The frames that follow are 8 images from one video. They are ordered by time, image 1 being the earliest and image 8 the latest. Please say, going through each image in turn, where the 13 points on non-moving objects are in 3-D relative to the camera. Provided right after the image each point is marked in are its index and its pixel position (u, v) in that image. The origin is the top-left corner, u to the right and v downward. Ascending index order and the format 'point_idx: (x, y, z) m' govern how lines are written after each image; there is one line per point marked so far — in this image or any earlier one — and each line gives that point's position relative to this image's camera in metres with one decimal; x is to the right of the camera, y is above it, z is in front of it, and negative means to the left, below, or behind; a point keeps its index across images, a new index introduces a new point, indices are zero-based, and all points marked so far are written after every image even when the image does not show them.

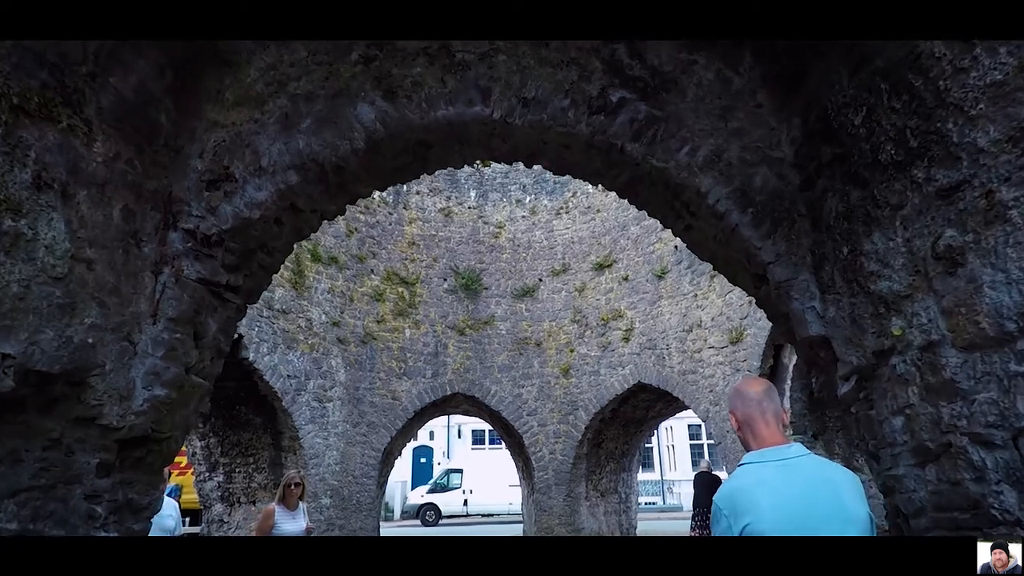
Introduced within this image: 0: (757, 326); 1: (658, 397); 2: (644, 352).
0: (+2.9, -0.5, +6.8) m
1: (+2.3, -1.7, +9.0) m
2: (+2.0, -1.0, +8.6) m
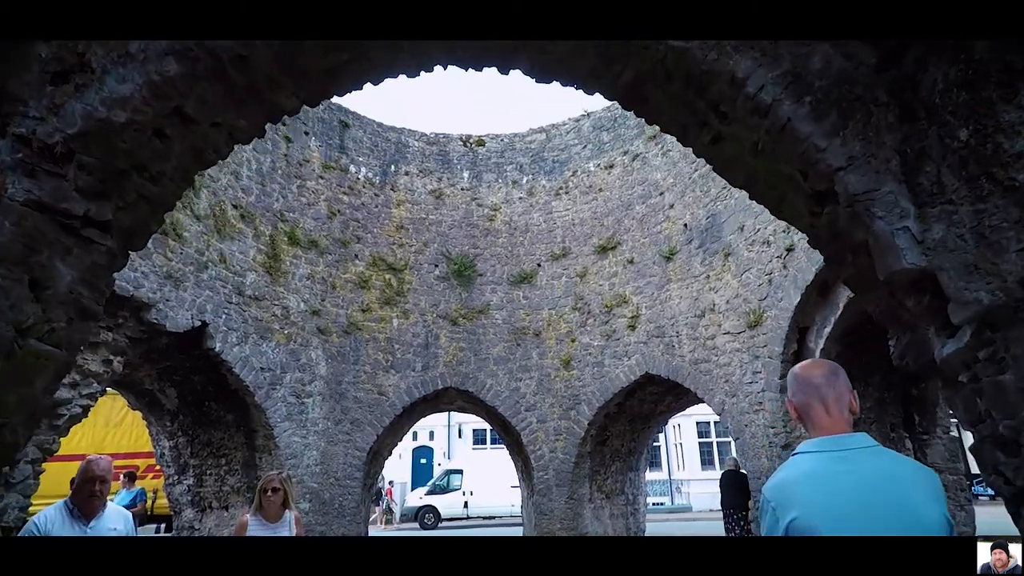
0: (+2.8, -0.2, +6.1) m
1: (+2.2, -1.5, +8.3) m
2: (+1.9, -0.7, +7.9) m
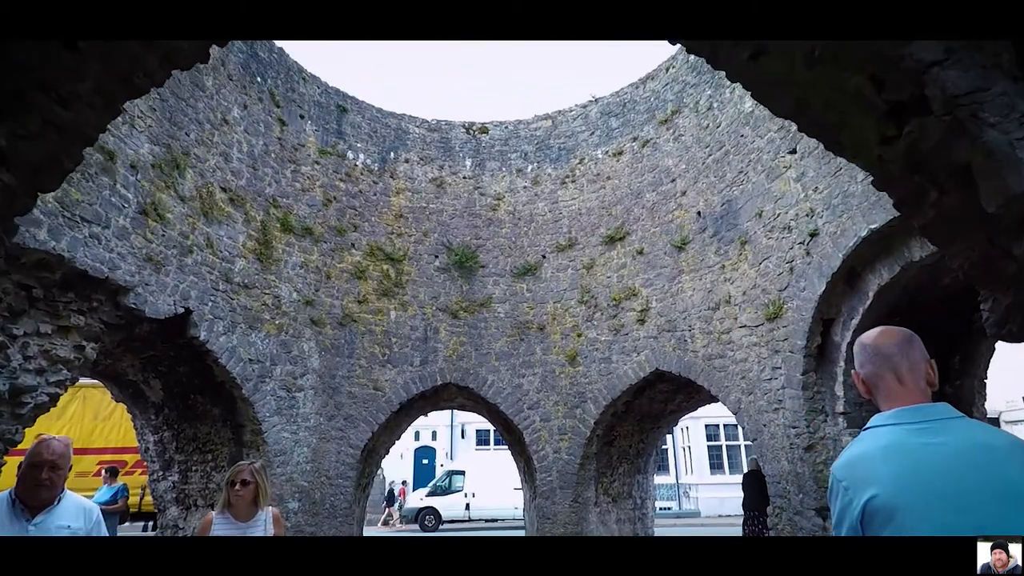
0: (+2.8, -0.1, +5.7) m
1: (+2.3, -1.3, +7.9) m
2: (+1.9, -0.6, +7.5) m
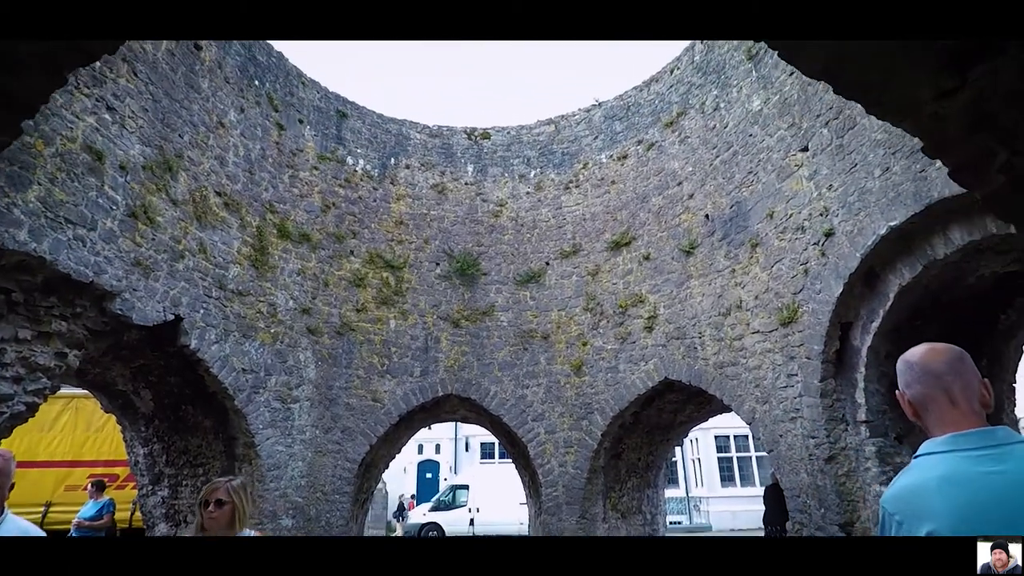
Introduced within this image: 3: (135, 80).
0: (+2.8, -0.1, +5.4) m
1: (+2.3, -1.4, +7.6) m
2: (+2.0, -0.7, +7.2) m
3: (-3.6, +2.0, +5.5) m
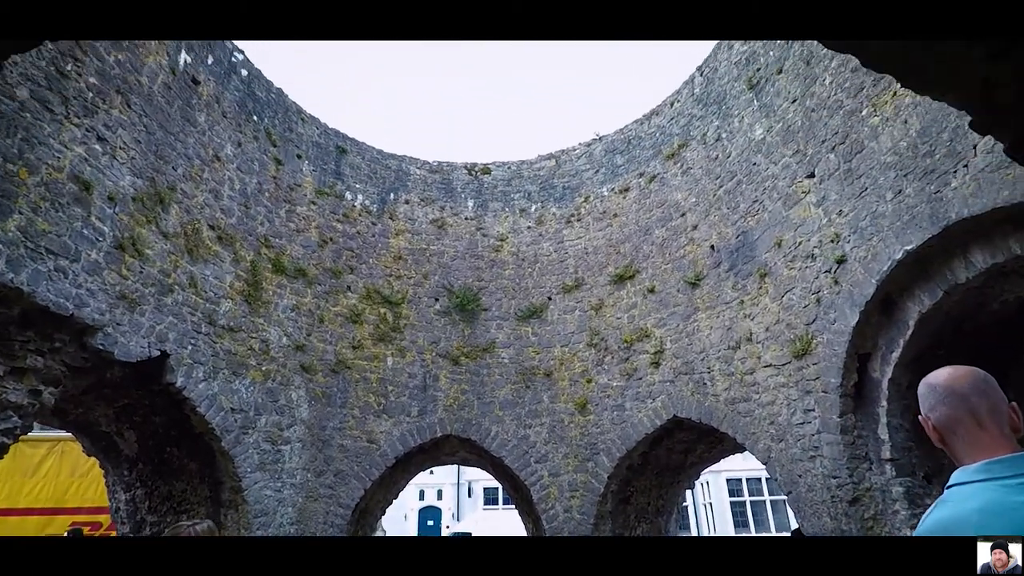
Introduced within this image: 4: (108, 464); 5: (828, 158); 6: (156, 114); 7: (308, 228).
0: (+2.8, -0.4, +5.1) m
1: (+2.3, -1.9, +7.2) m
2: (+2.0, -1.1, +6.9) m
3: (-3.6, +1.7, +5.5) m
4: (-4.7, -2.0, +6.7) m
5: (+2.9, +1.2, +5.3) m
6: (-3.6, +1.7, +5.8) m
7: (-2.7, +0.8, +7.7) m
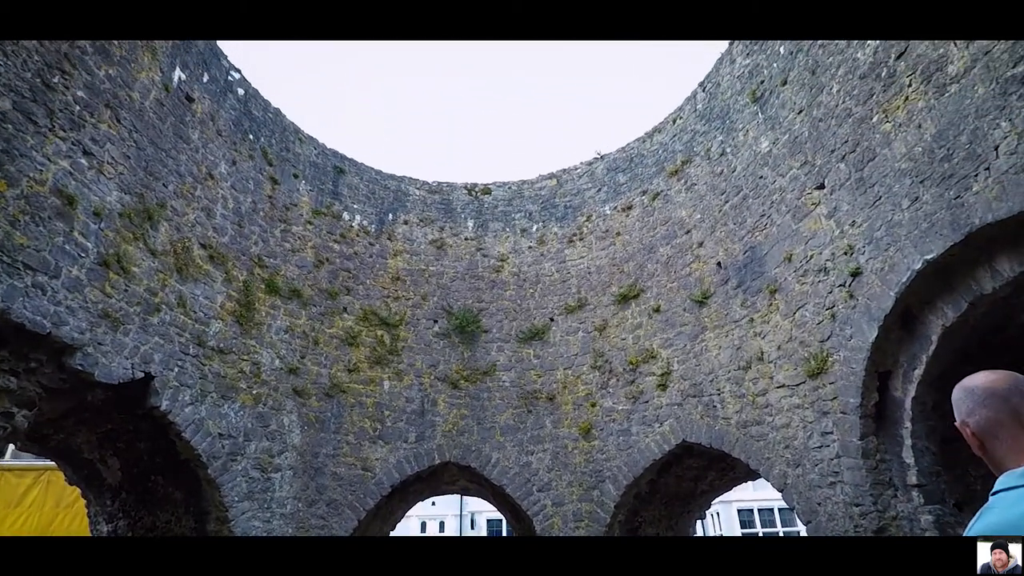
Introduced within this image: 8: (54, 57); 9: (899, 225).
0: (+2.8, -0.5, +4.9) m
1: (+2.3, -2.1, +6.9) m
2: (+2.0, -1.3, +6.6) m
3: (-3.7, +1.5, +5.4) m
4: (-4.7, -2.3, +6.4) m
5: (+2.9, +1.1, +5.1) m
6: (-3.6, +1.6, +5.7) m
7: (-2.7, +0.5, +7.6) m
8: (-3.8, +1.9, +4.8) m
9: (+3.0, +0.5, +4.5) m
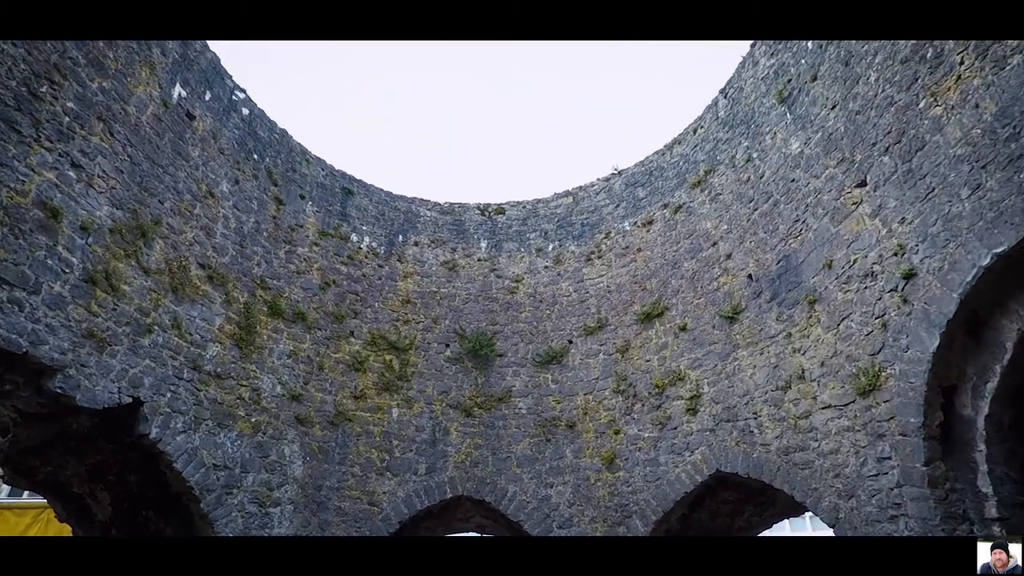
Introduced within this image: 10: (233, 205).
0: (+2.9, -0.5, +4.3) m
1: (+2.5, -2.2, +6.2) m
2: (+2.2, -1.4, +6.0) m
3: (-3.6, +1.3, +5.1) m
4: (-4.5, -2.5, +6.0) m
5: (+3.0, +1.0, +4.7) m
6: (-3.5, +1.4, +5.5) m
7: (-2.5, +0.2, +7.2) m
8: (-3.7, +1.8, +4.6) m
9: (+3.1, +0.5, +4.0) m
10: (-3.2, +1.0, +6.5) m
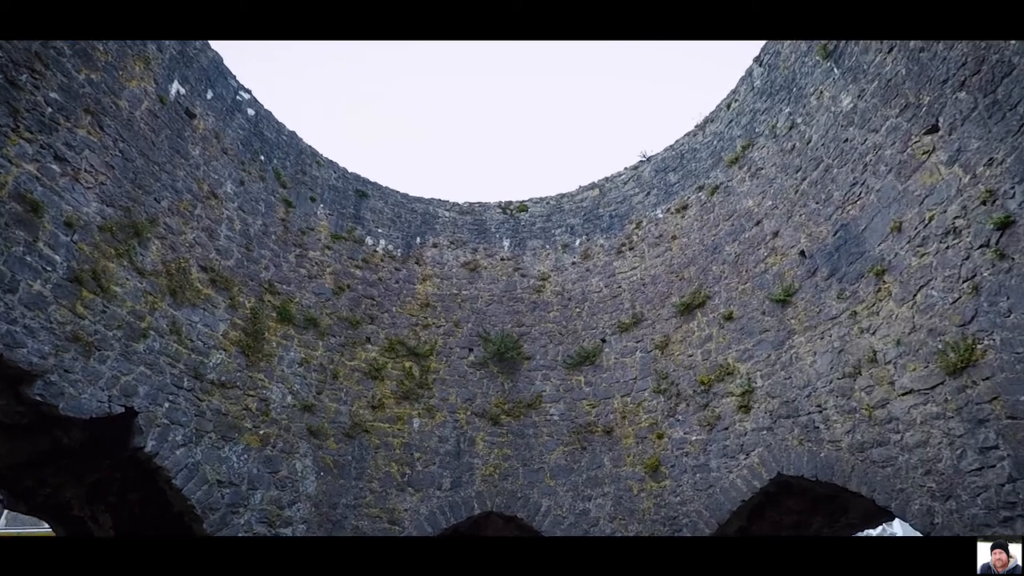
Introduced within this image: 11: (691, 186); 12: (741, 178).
0: (+3.0, -0.2, +3.6) m
1: (+2.8, -2.0, +5.5) m
2: (+2.4, -1.2, +5.3) m
3: (-3.4, +1.3, +4.9) m
4: (-4.1, -2.6, +5.6) m
5: (+3.1, +1.3, +4.0) m
6: (-3.4, +1.3, +5.2) m
7: (-2.3, +0.2, +6.8) m
8: (-3.6, +1.7, +4.3) m
9: (+3.1, +0.8, +3.3) m
10: (-2.9, +0.9, +6.2) m
11: (+2.2, +1.3, +7.0) m
12: (+2.5, +1.2, +6.4) m
